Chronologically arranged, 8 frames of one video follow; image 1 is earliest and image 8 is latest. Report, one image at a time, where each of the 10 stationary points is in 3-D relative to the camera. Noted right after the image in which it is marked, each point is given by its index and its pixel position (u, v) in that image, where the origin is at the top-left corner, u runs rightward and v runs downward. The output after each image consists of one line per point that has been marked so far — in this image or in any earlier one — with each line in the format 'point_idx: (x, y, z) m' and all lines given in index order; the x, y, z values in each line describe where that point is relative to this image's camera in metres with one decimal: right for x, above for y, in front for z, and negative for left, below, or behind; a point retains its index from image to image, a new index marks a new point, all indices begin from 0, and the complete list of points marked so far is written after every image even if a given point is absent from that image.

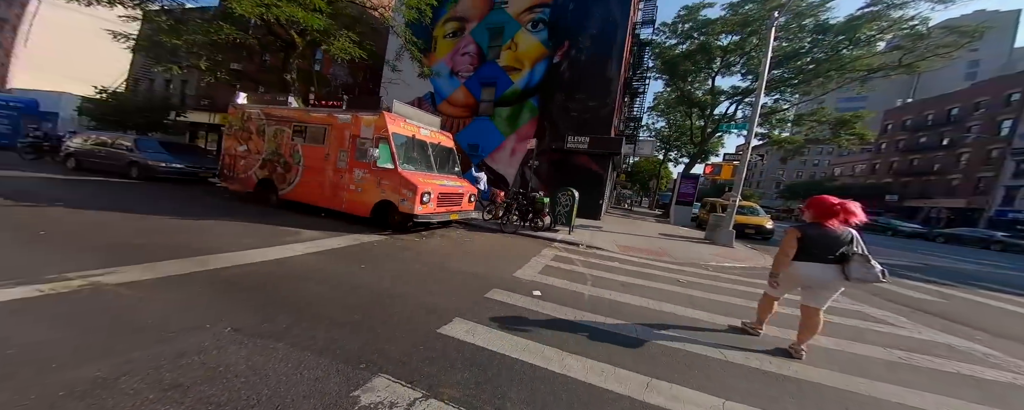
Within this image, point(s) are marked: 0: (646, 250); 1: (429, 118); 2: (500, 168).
0: (+4.3, -1.5, +8.4) m
1: (-2.6, +2.5, +7.9) m
2: (-1.0, +2.1, +14.8) m
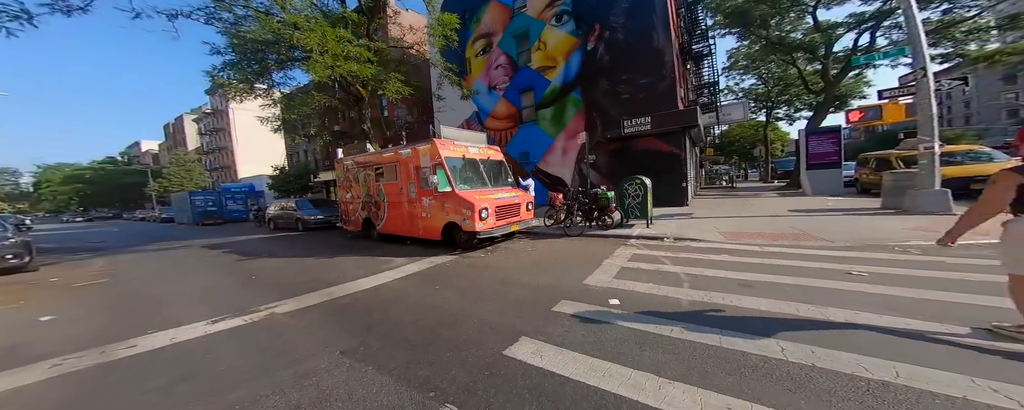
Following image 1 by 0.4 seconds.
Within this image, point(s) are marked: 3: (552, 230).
0: (+6.2, -0.8, +6.7) m
1: (-1.1, +2.0, +8.2) m
2: (+2.2, +1.9, +14.4) m
3: (+1.3, -0.9, +9.1) m
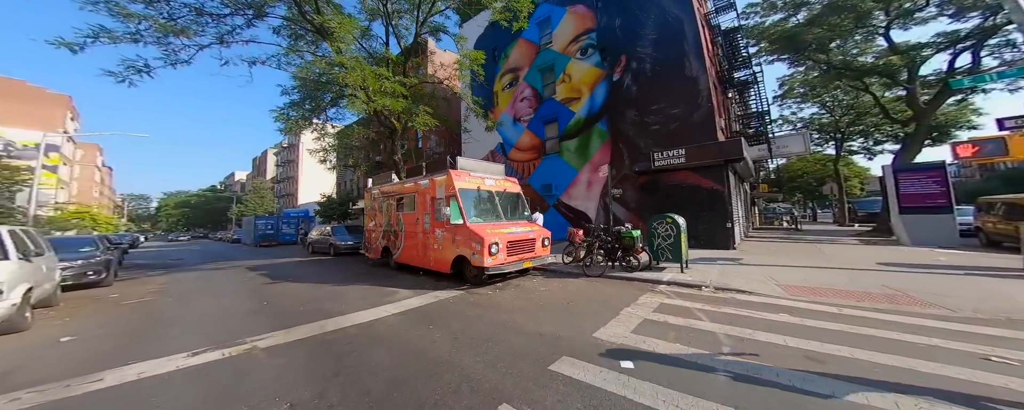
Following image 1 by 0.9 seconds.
0: (+6.4, -1.8, +5.4) m
1: (-0.6, +1.0, +8.2) m
2: (+3.5, 0.0, +13.8) m
3: (+1.9, -2.1, +8.4) m
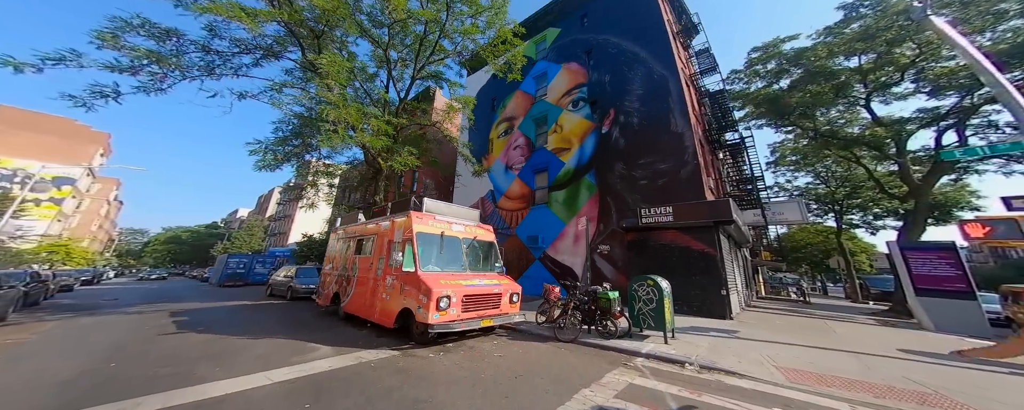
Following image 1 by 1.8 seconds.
0: (+5.4, -3.0, +4.3) m
1: (-1.4, -0.3, +7.6) m
2: (+2.6, -2.6, +13.0) m
3: (+0.8, -3.5, +7.2) m
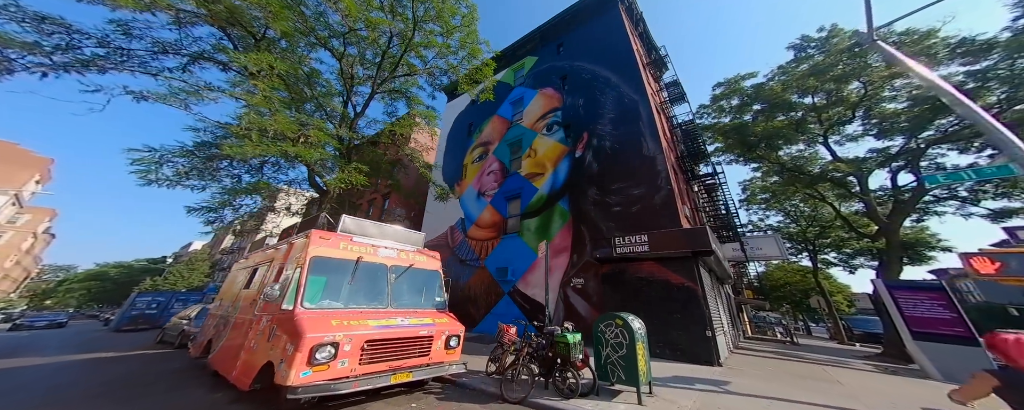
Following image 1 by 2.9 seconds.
0: (+4.2, -3.1, +3.1) m
1: (-2.7, -0.7, +6.4) m
2: (+1.0, -3.8, +11.5) m
3: (-0.5, -3.9, +5.7) m
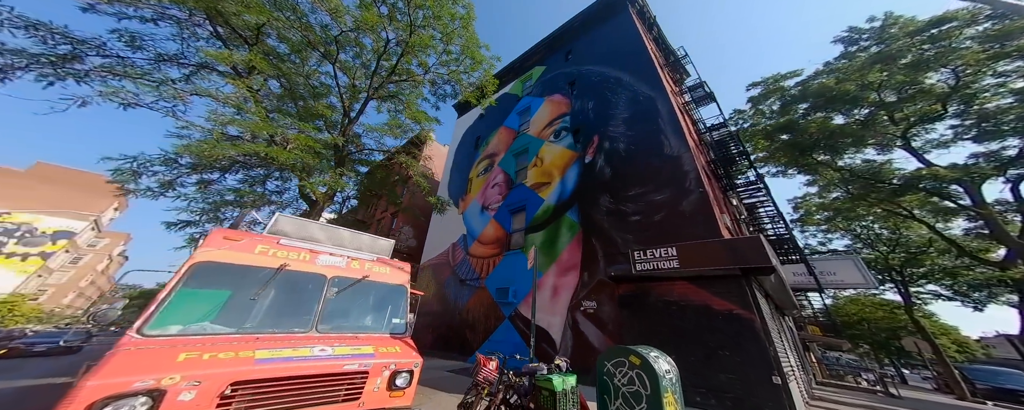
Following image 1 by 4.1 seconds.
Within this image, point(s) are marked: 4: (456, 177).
0: (+3.5, -2.7, +1.1) m
1: (-3.1, -0.7, +5.3) m
2: (+1.1, -4.2, +9.8) m
3: (-1.0, -3.8, +4.1) m
4: (-3.5, +1.7, +17.3) m
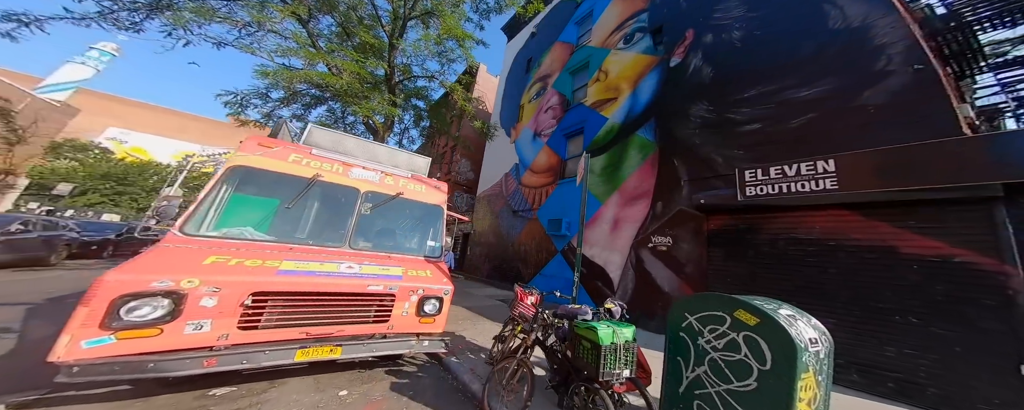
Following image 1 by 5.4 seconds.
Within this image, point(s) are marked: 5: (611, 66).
0: (+3.0, -2.0, -0.5) m
1: (-2.3, +0.8, +4.9) m
2: (+3.2, -1.7, +8.6) m
3: (-0.4, -2.4, +3.7) m
4: (+0.4, +5.7, +15.7) m
5: (+4.2, +5.5, +10.1) m
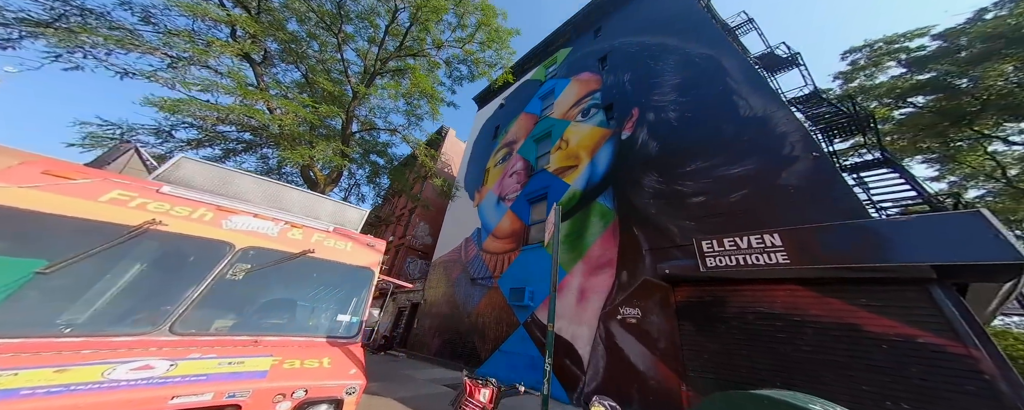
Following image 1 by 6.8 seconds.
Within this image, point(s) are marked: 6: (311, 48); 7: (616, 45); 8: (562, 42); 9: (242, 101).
0: (+2.8, -1.8, -1.2) m
1: (-3.1, 0.0, +3.9) m
2: (+1.8, -3.7, +7.6) m
3: (-1.1, -3.1, +2.3) m
4: (-1.8, +2.0, +15.9) m
5: (+2.7, +2.9, +10.9) m
6: (-7.9, +6.2, +9.8) m
7: (+4.9, +7.5, +11.8) m
8: (+3.3, +9.9, +15.6) m
9: (-7.4, +2.8, +7.3) m
